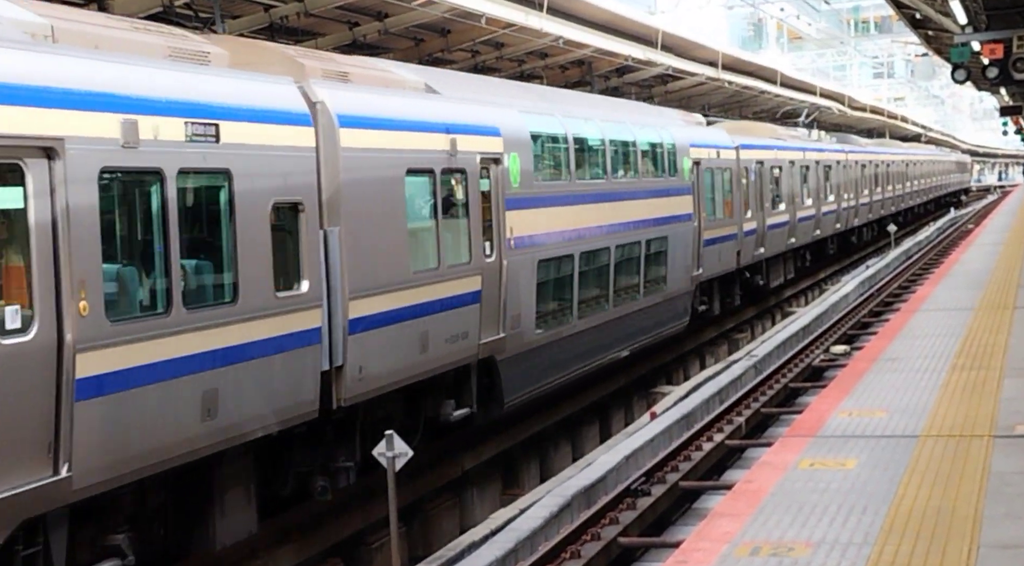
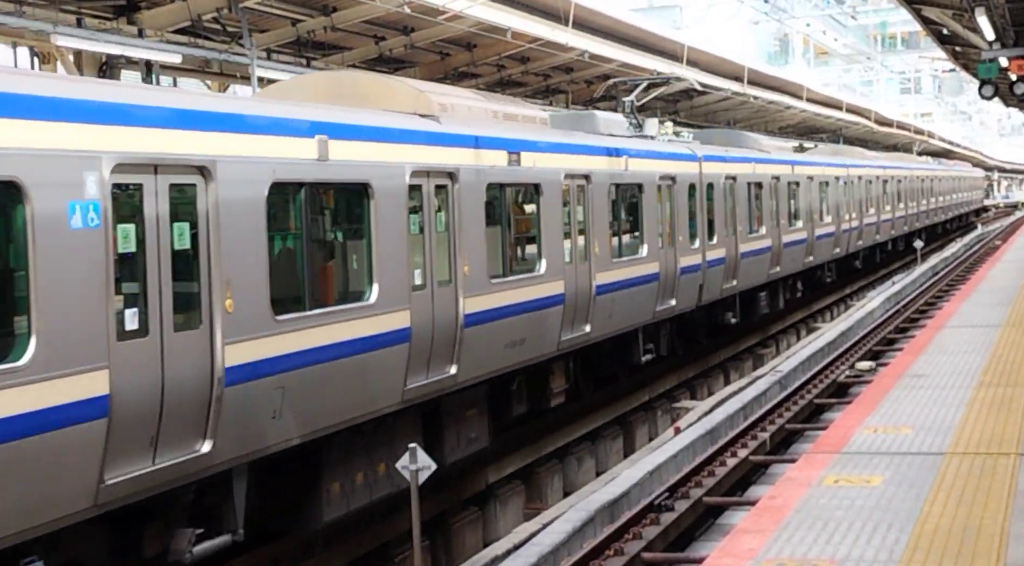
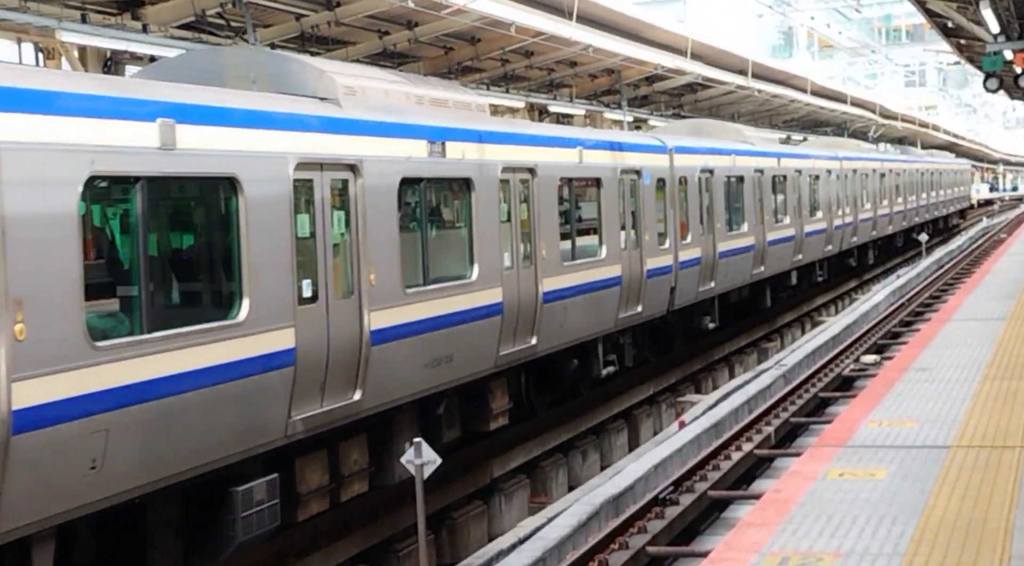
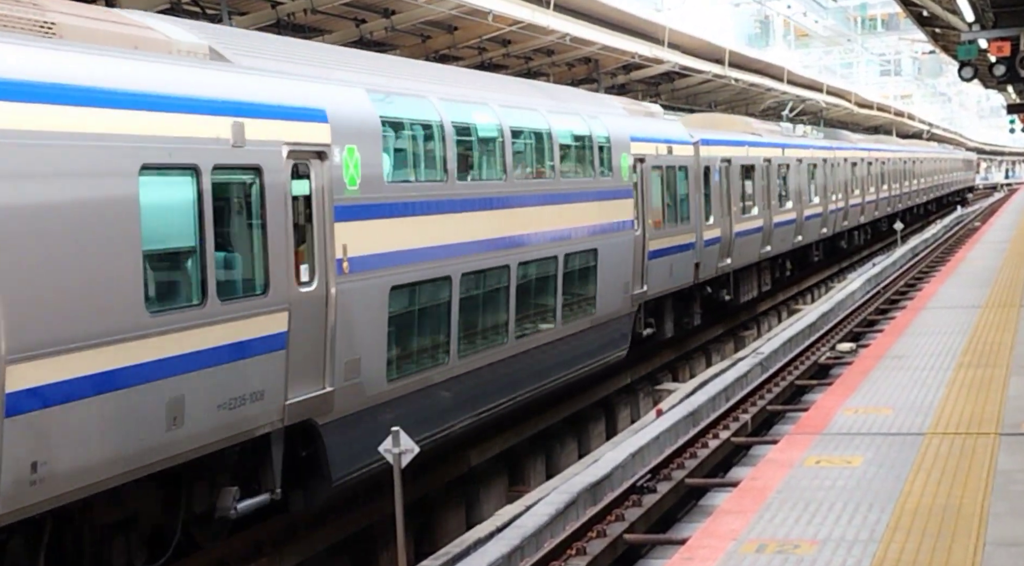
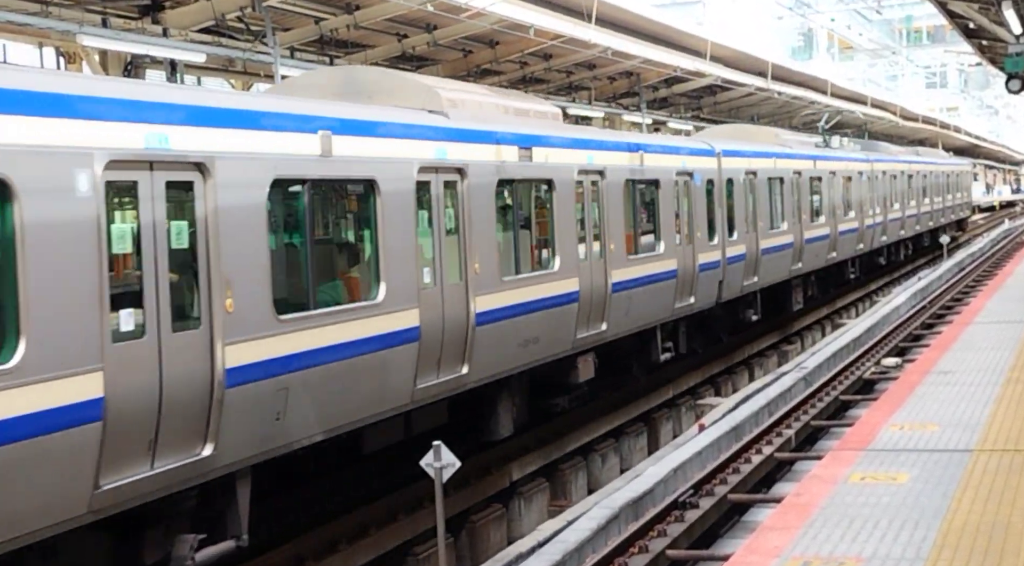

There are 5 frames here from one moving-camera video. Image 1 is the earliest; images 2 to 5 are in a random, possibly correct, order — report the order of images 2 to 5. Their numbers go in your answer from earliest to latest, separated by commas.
4, 2, 3, 5
